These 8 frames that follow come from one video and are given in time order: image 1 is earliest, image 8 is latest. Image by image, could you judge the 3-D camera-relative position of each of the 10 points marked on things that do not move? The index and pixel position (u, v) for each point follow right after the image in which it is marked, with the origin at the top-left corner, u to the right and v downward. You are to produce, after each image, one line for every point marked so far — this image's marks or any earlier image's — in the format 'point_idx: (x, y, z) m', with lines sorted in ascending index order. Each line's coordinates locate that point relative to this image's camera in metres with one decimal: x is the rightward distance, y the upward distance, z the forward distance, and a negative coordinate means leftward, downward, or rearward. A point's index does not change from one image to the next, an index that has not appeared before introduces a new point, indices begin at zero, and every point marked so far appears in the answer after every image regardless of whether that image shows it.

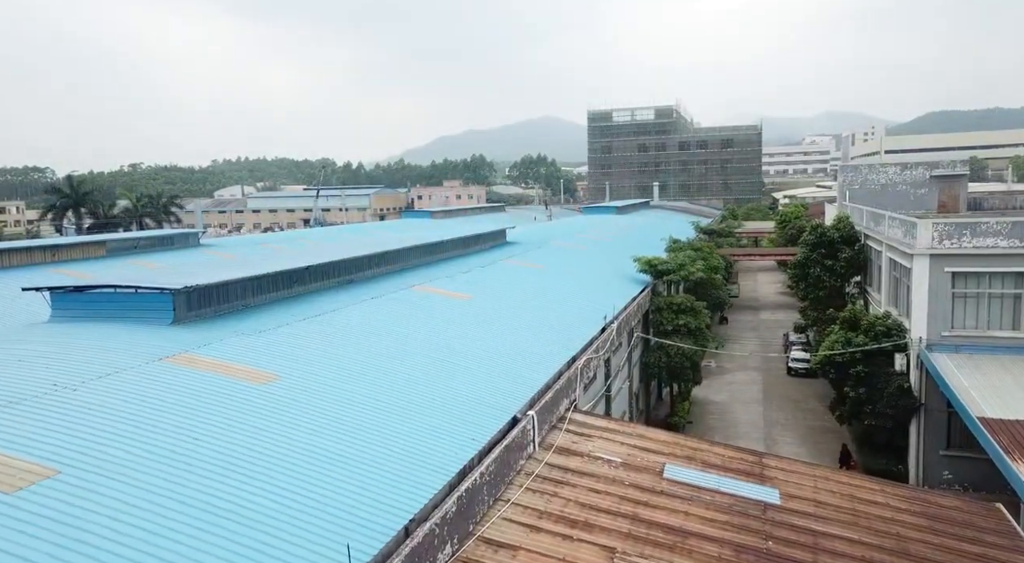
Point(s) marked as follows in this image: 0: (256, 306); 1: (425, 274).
0: (-4.6, -0.6, +11.5) m
1: (-2.1, +0.1, +16.1) m
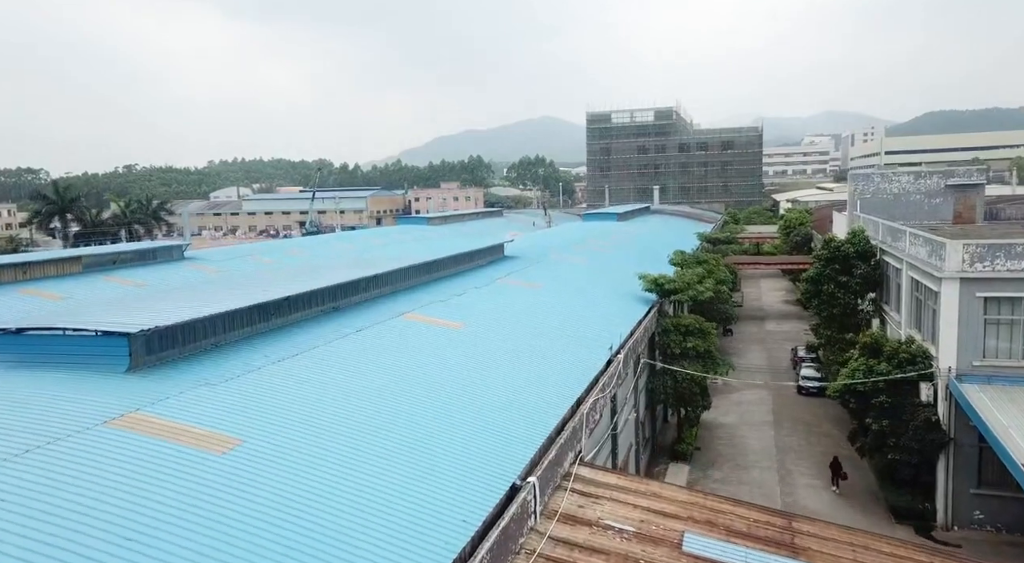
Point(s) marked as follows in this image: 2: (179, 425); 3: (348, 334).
0: (-4.7, -1.2, +10.5) m
1: (-2.2, -0.4, +15.1) m
2: (-3.9, -1.7, +7.5) m
3: (-2.9, -1.0, +11.9) m
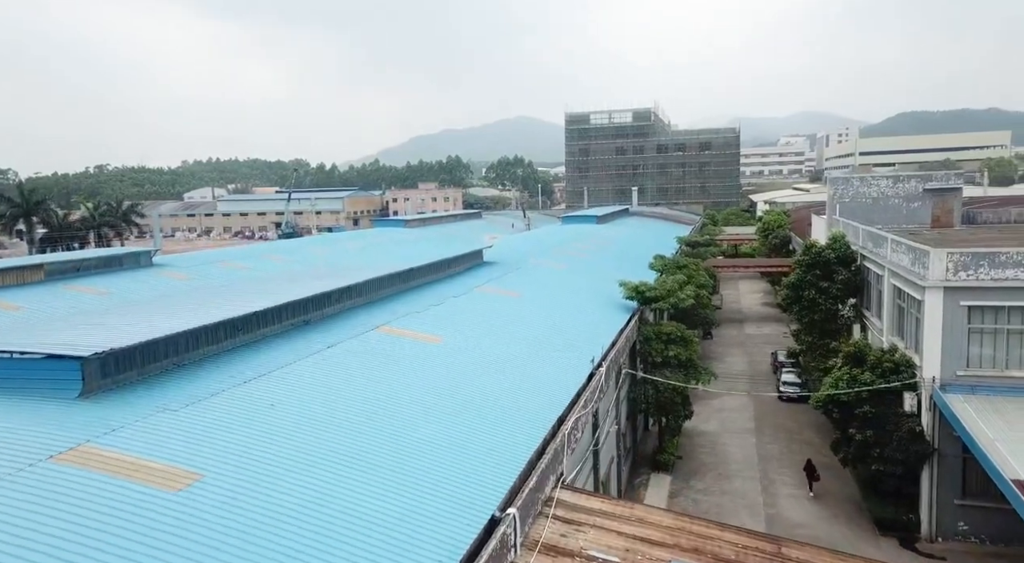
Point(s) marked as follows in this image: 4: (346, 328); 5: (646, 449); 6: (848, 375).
0: (-5.0, -1.4, +10.0) m
1: (-2.7, -0.6, +14.7) m
2: (-4.1, -1.9, +7.0) m
3: (-3.3, -1.3, +11.4) m
4: (-3.2, -1.0, +12.9) m
5: (+3.6, -4.6, +17.5) m
6: (+6.9, -1.9, +13.1) m
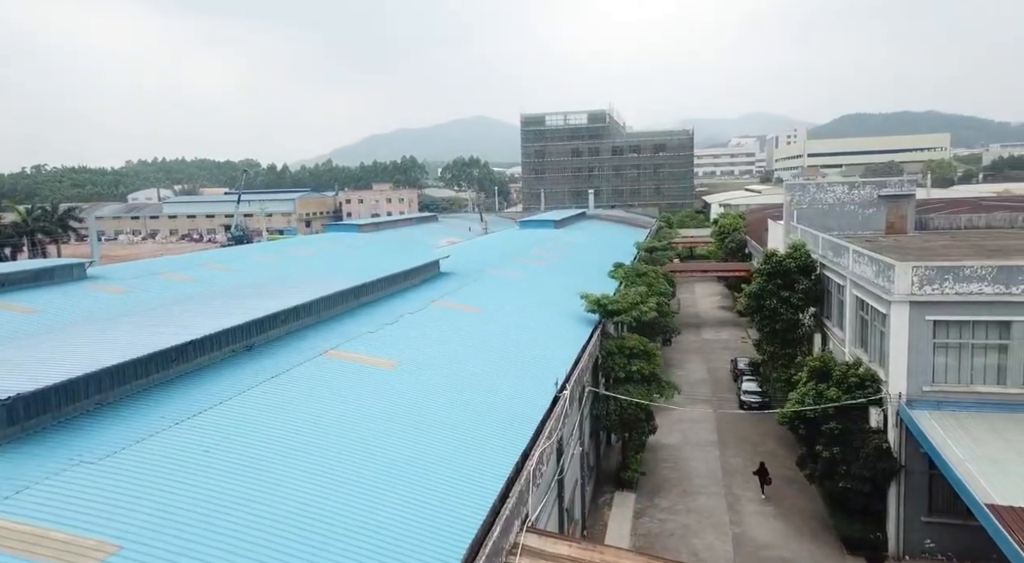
0: (-5.6, -1.8, +8.9) m
1: (-3.6, -1.0, +13.7) m
2: (-4.5, -2.3, +6.0) m
3: (-4.0, -1.7, +10.5) m
4: (-4.0, -1.4, +11.9) m
5: (+2.6, -4.9, +17.0) m
6: (+6.0, -2.2, +12.8) m
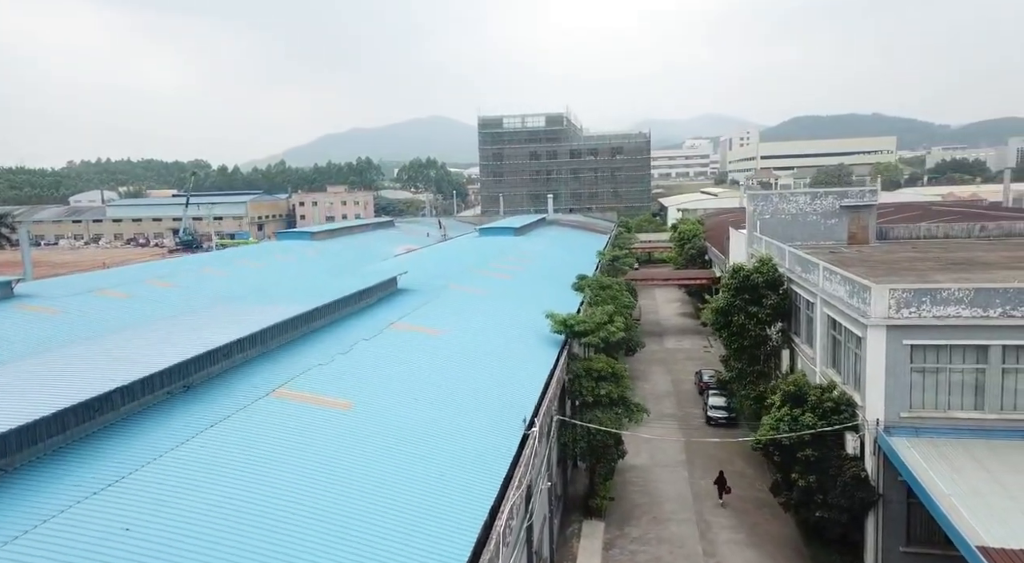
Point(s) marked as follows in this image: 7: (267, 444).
0: (-6.1, -2.4, +7.7) m
1: (-4.4, -1.6, +12.7) m
2: (-4.8, -2.8, +4.9) m
3: (-4.6, -2.2, +9.4) m
4: (-4.7, -1.9, +10.8) m
5: (+1.6, -5.3, +16.3) m
6: (+5.3, -2.6, +12.3) m
7: (-3.5, -2.3, +9.1) m
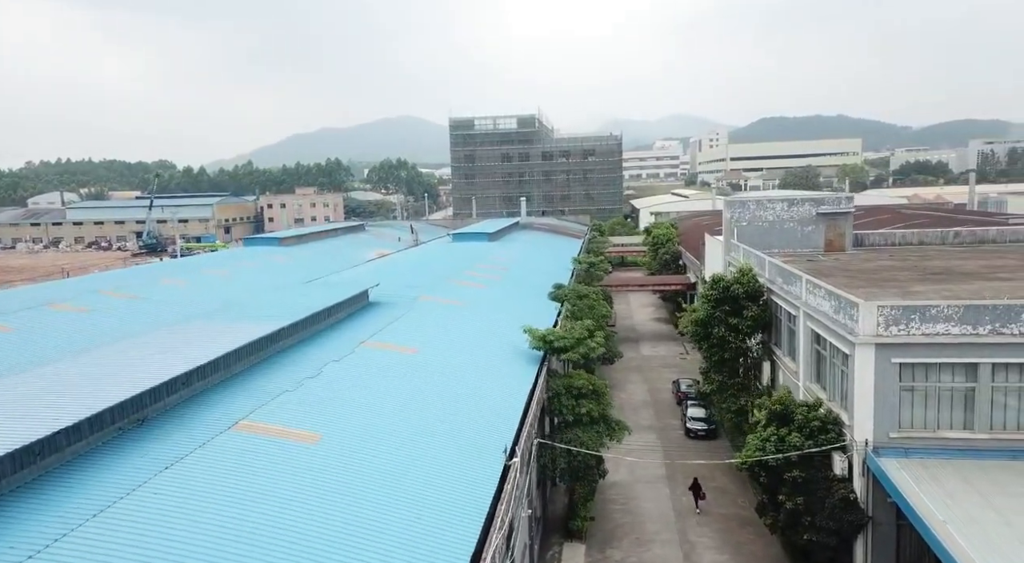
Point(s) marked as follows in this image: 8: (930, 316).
0: (-6.3, -2.8, +6.9) m
1: (-4.8, -1.9, +11.9) m
2: (-4.9, -3.2, +4.1) m
3: (-4.9, -2.6, +8.6) m
4: (-5.0, -2.3, +10.0) m
5: (+1.1, -5.6, +15.7) m
6: (+4.9, -2.9, +11.9) m
7: (-3.8, -2.7, +8.4) m
8: (+6.8, -0.6, +10.4) m
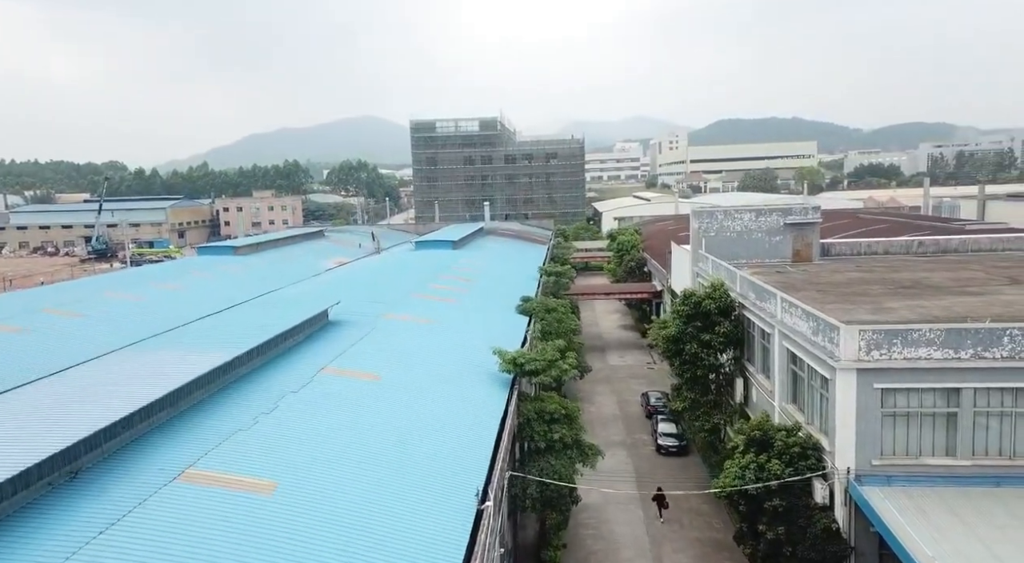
0: (-6.5, -3.3, +5.8) m
1: (-5.3, -2.4, +10.9) m
2: (-5.0, -3.7, +3.1) m
3: (-5.2, -3.1, +7.6) m
4: (-5.5, -2.8, +9.0) m
5: (+0.3, -6.1, +15.1) m
6: (+4.3, -3.2, +11.5) m
7: (-4.2, -3.2, +7.5) m
8: (+6.3, -0.9, +10.1) m
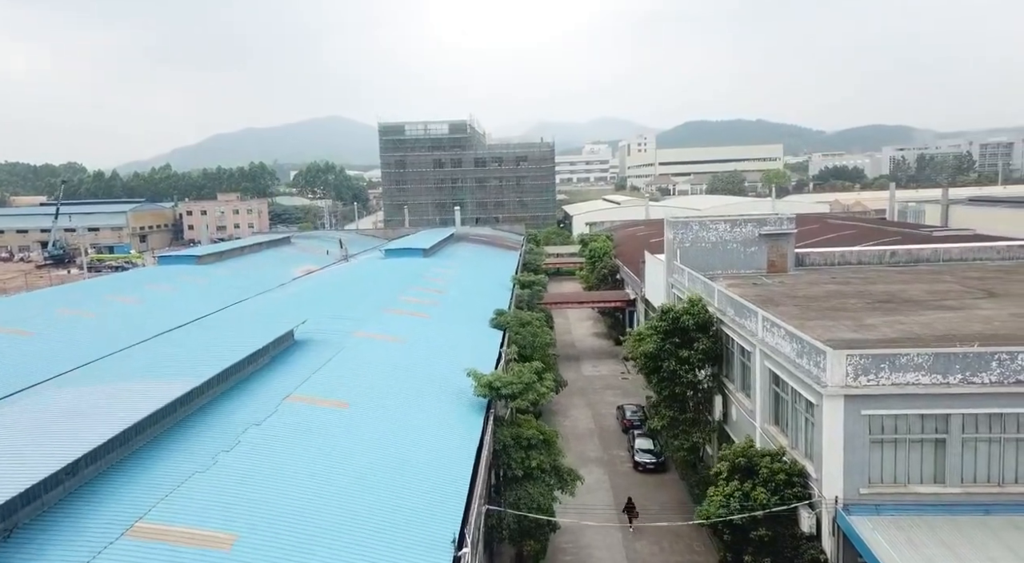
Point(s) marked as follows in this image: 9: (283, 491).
0: (-6.7, -3.7, +5.0) m
1: (-5.7, -2.9, +10.1) m
2: (-5.0, -4.2, +2.3) m
3: (-5.4, -3.5, +6.8) m
4: (-5.8, -3.2, +8.2) m
5: (-0.2, -6.5, +14.5) m
6: (+3.9, -3.6, +11.1) m
7: (-4.4, -3.6, +6.7) m
8: (+5.9, -1.3, +9.8) m
9: (-3.7, -3.2, +9.6) m
